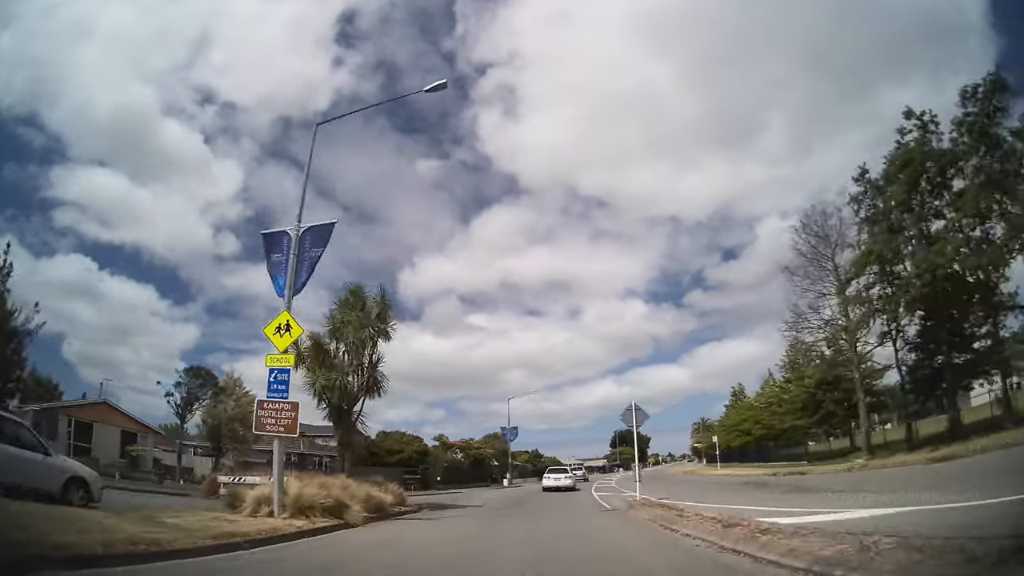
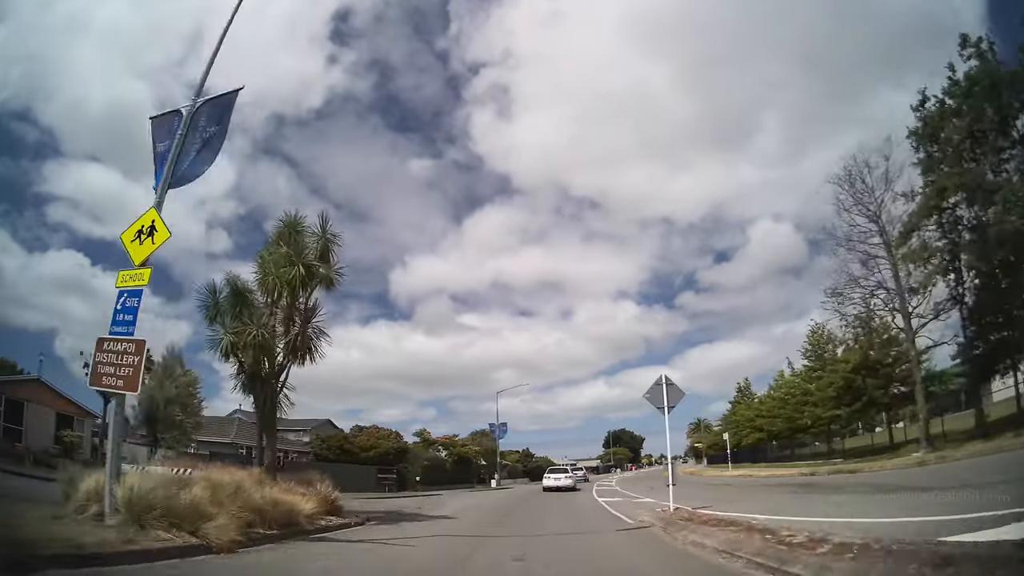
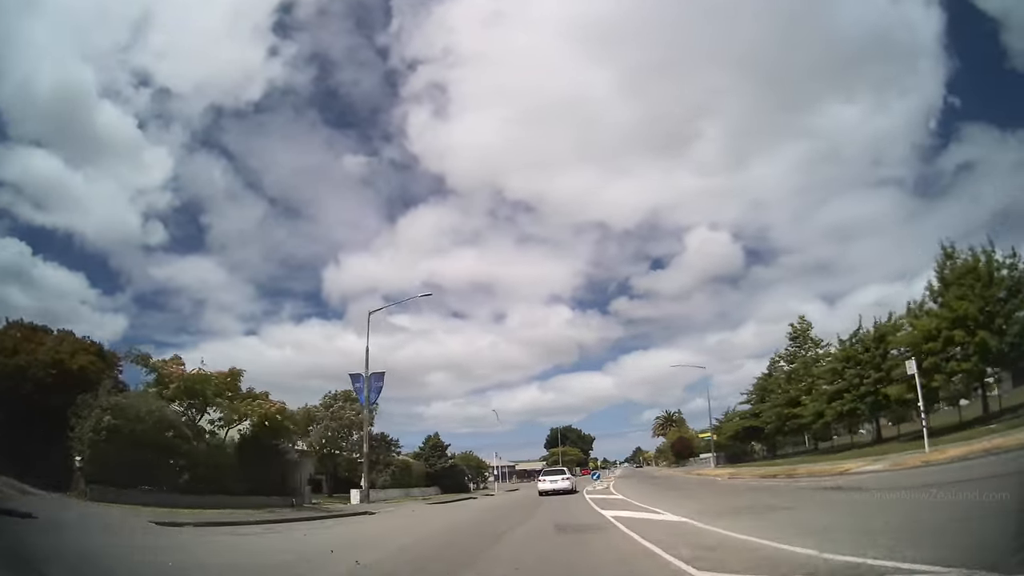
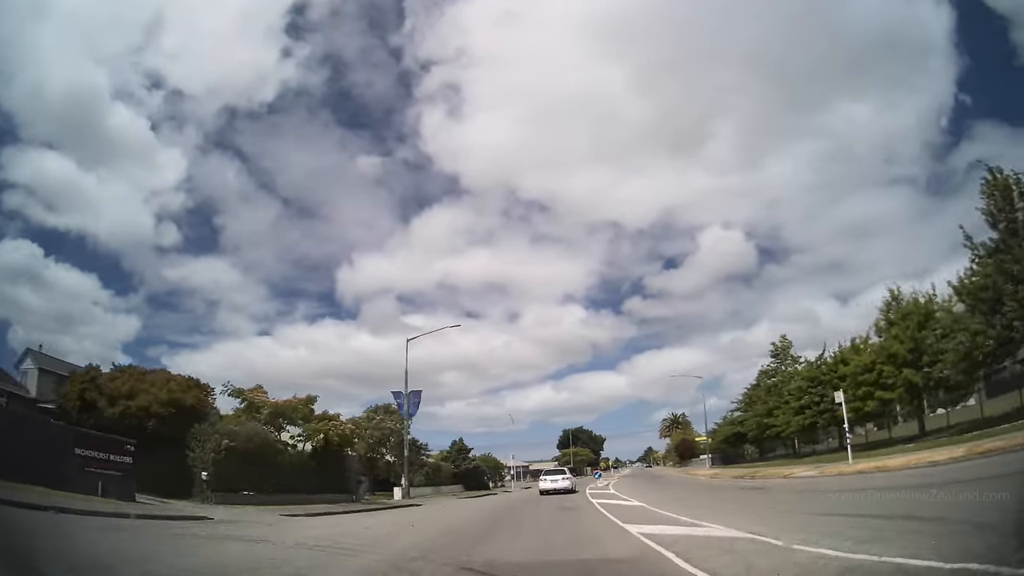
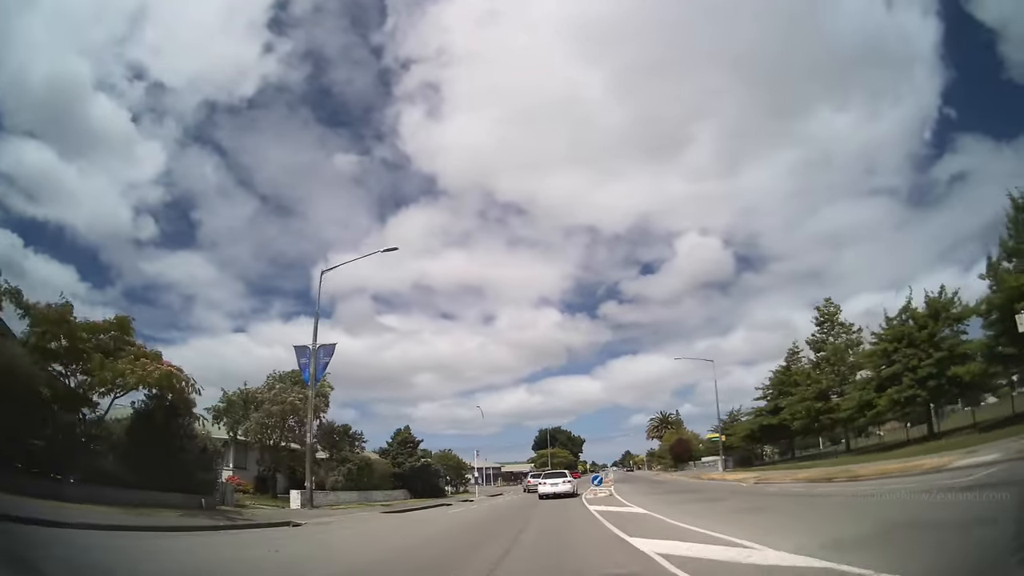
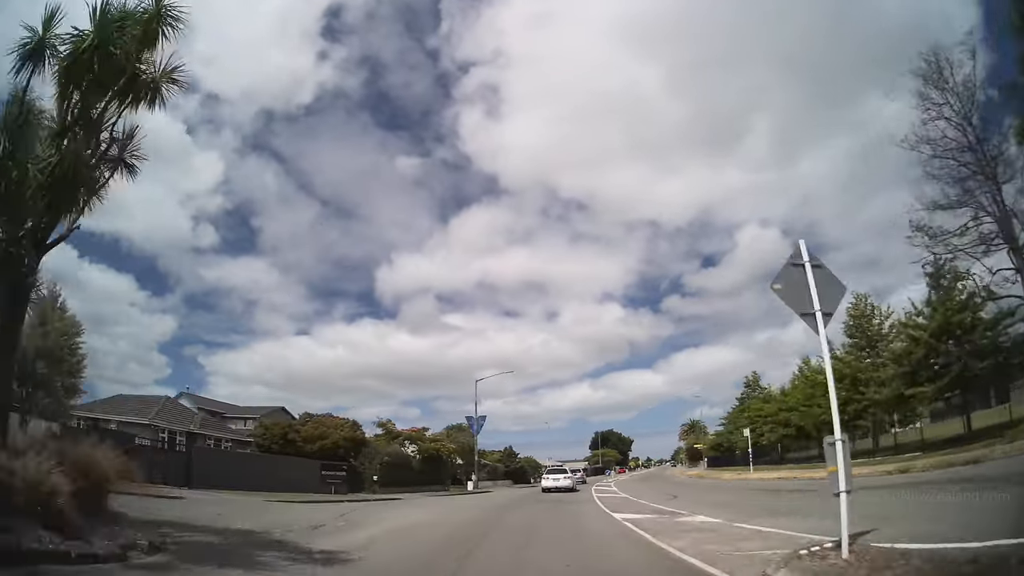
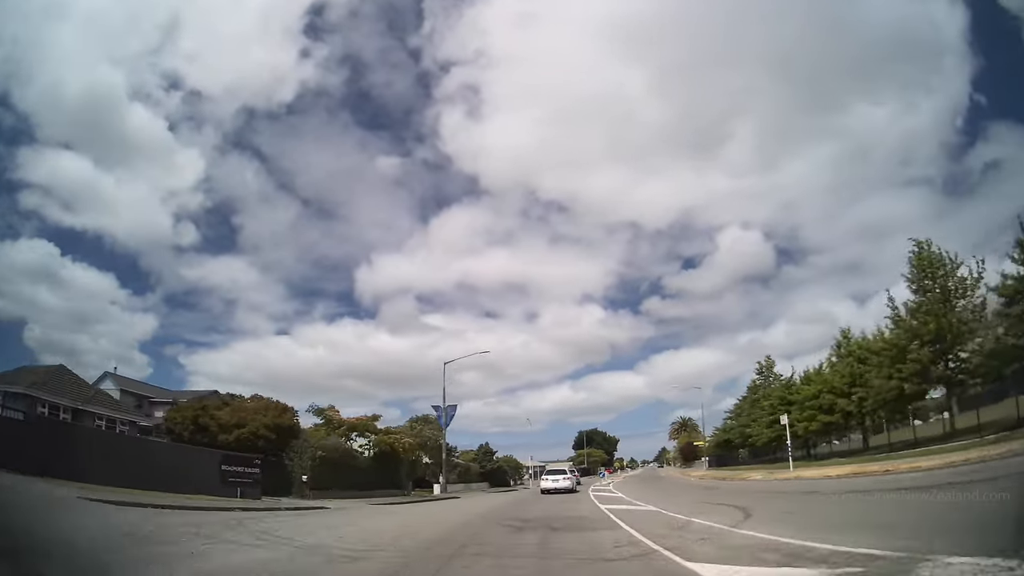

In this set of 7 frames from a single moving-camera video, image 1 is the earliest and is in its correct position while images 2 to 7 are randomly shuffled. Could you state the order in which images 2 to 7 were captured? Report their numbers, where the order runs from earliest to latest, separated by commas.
2, 6, 7, 4, 3, 5
